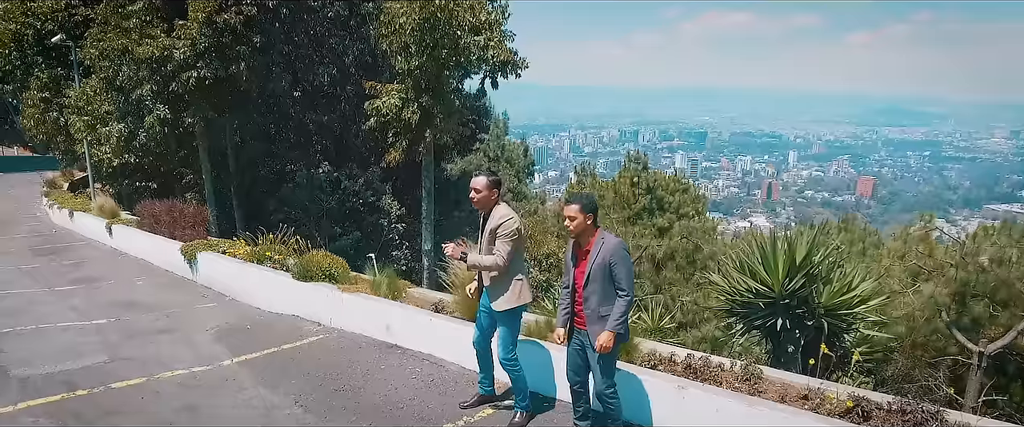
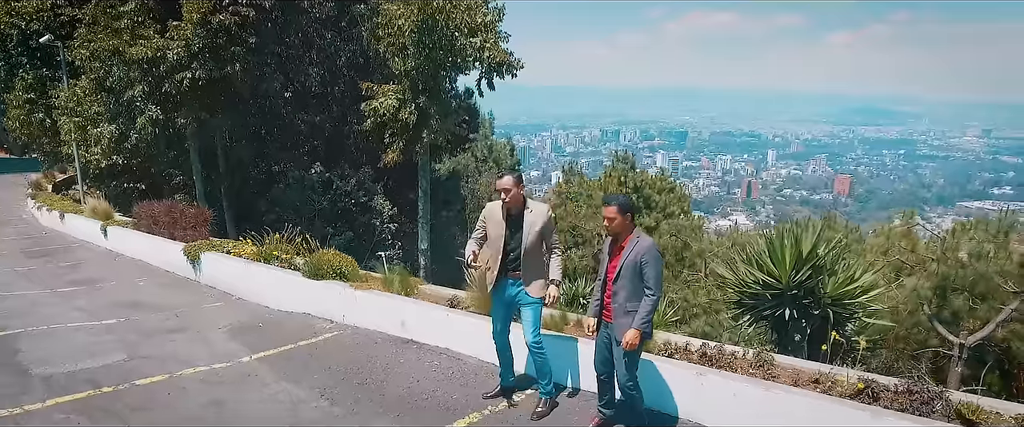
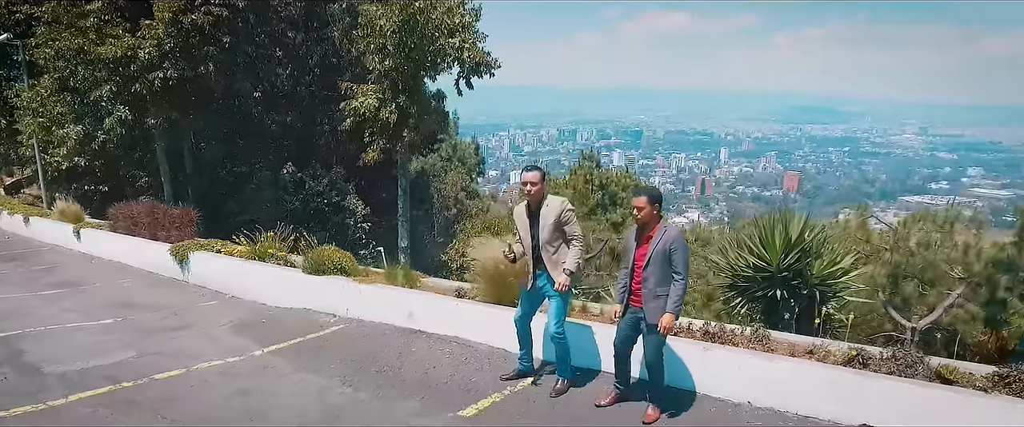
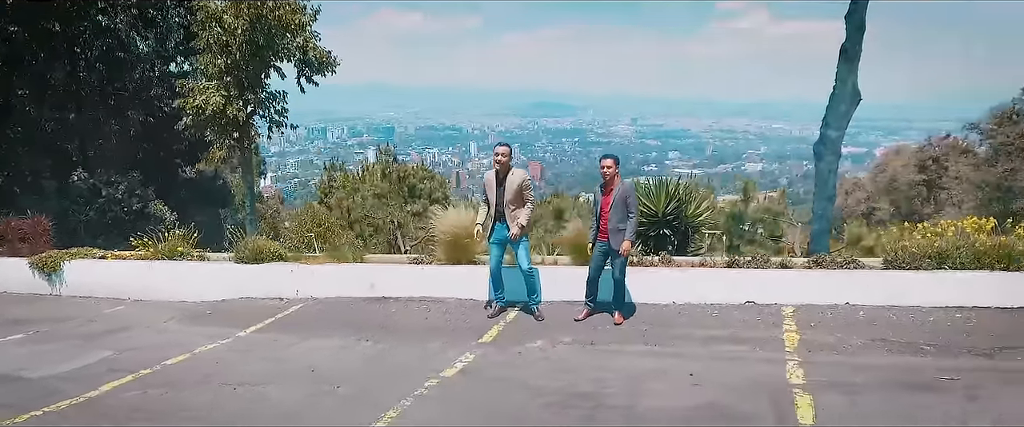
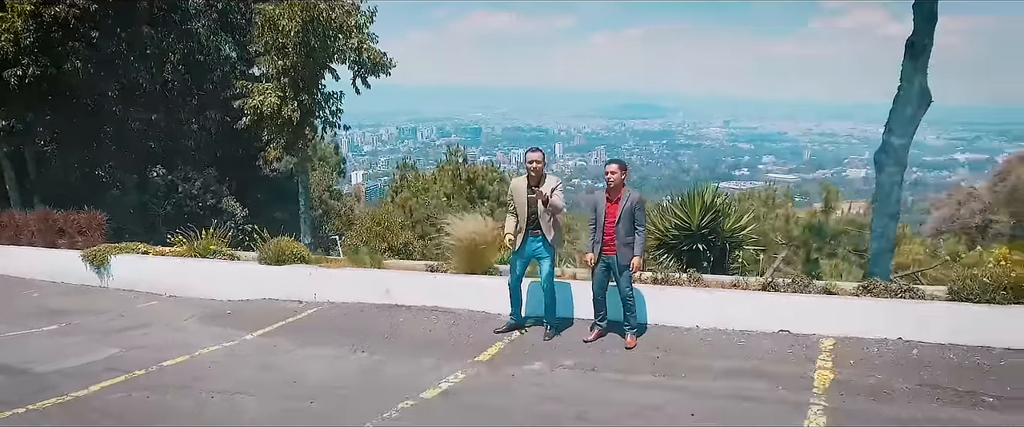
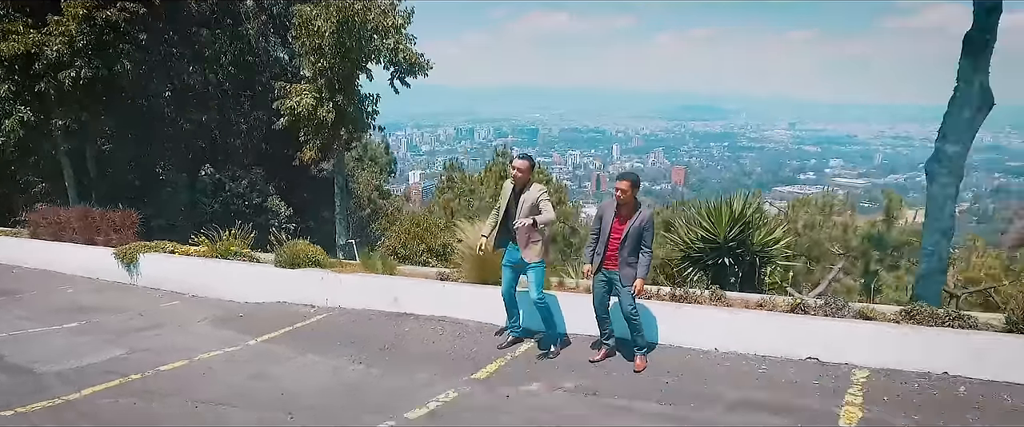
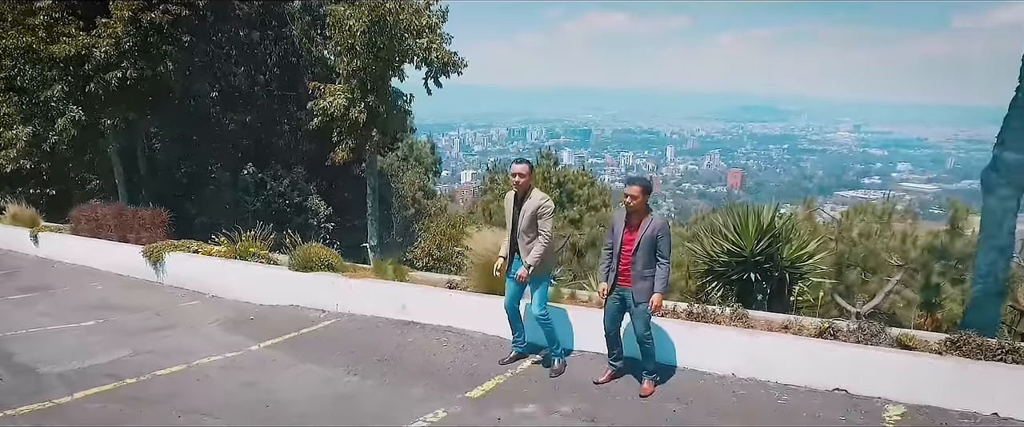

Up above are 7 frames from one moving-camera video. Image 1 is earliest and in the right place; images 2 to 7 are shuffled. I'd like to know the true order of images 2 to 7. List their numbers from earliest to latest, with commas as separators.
2, 3, 7, 6, 5, 4
